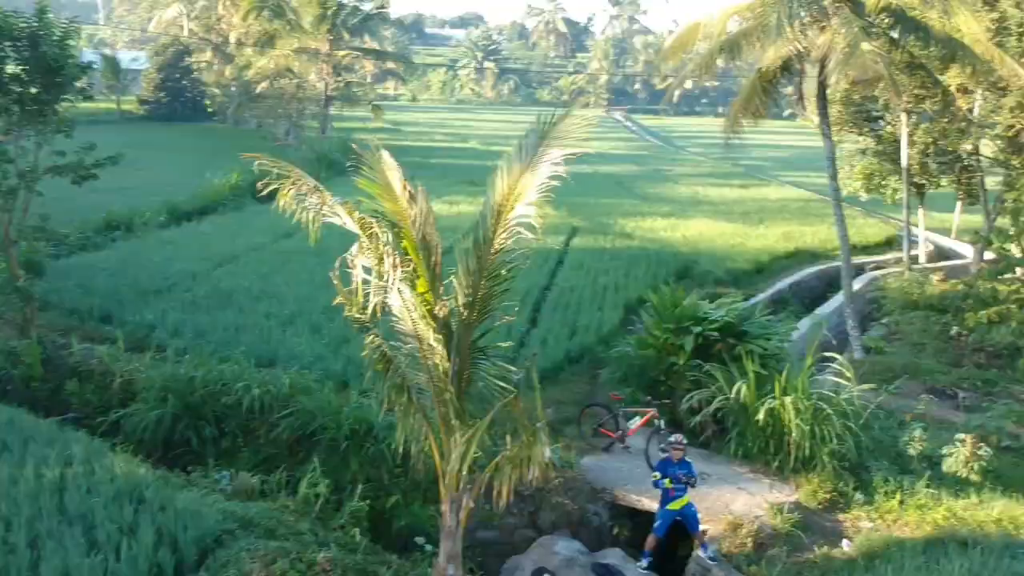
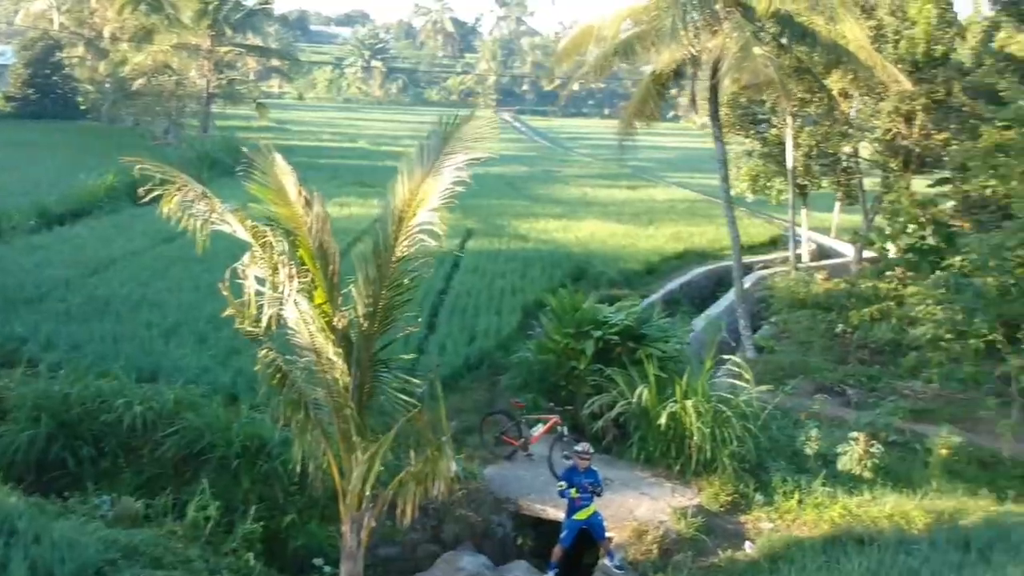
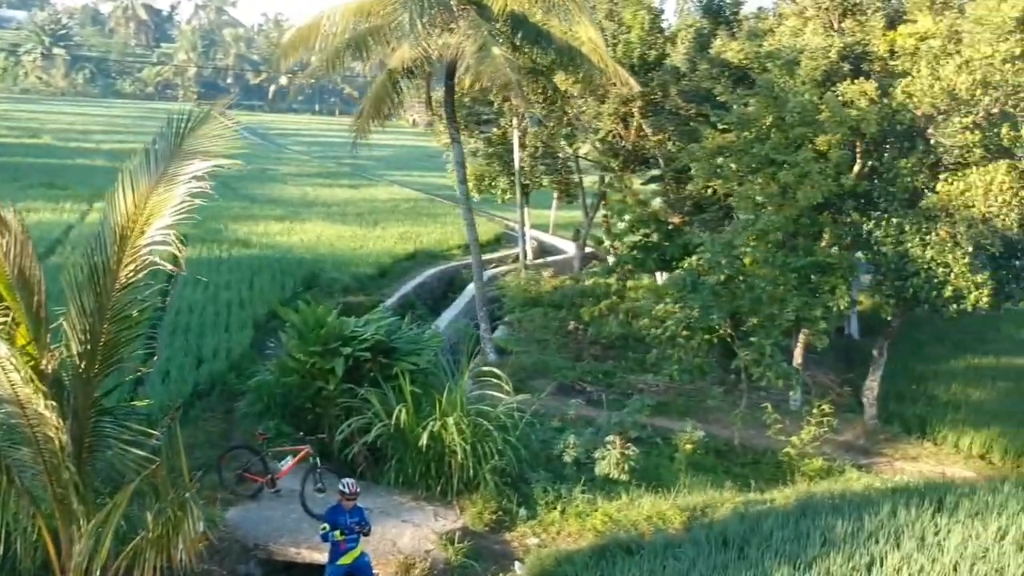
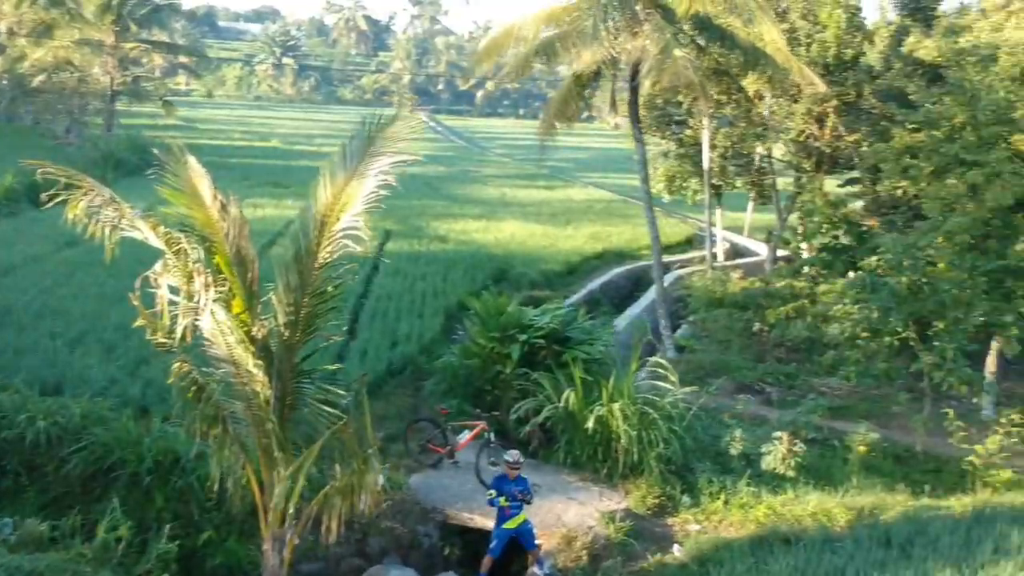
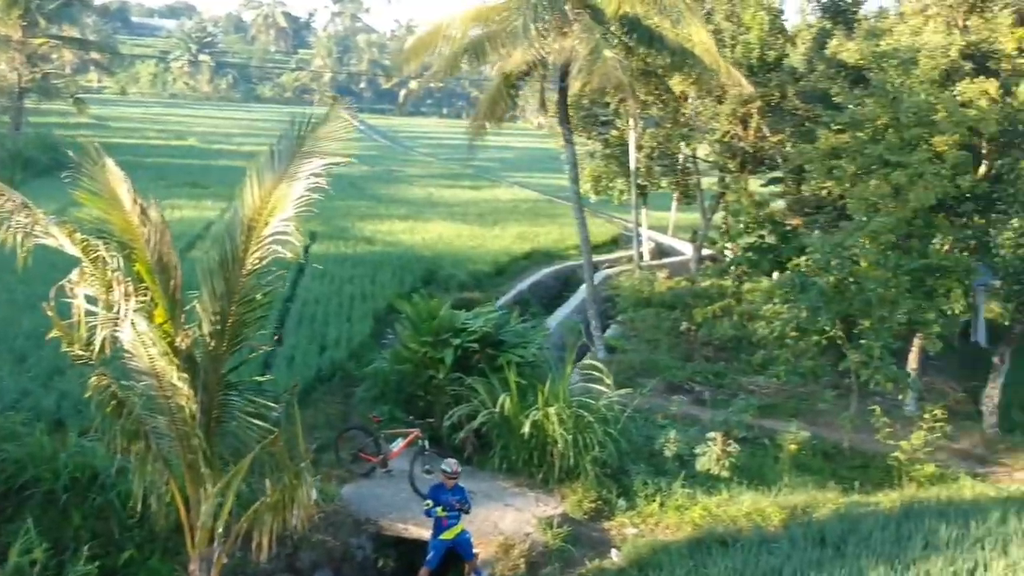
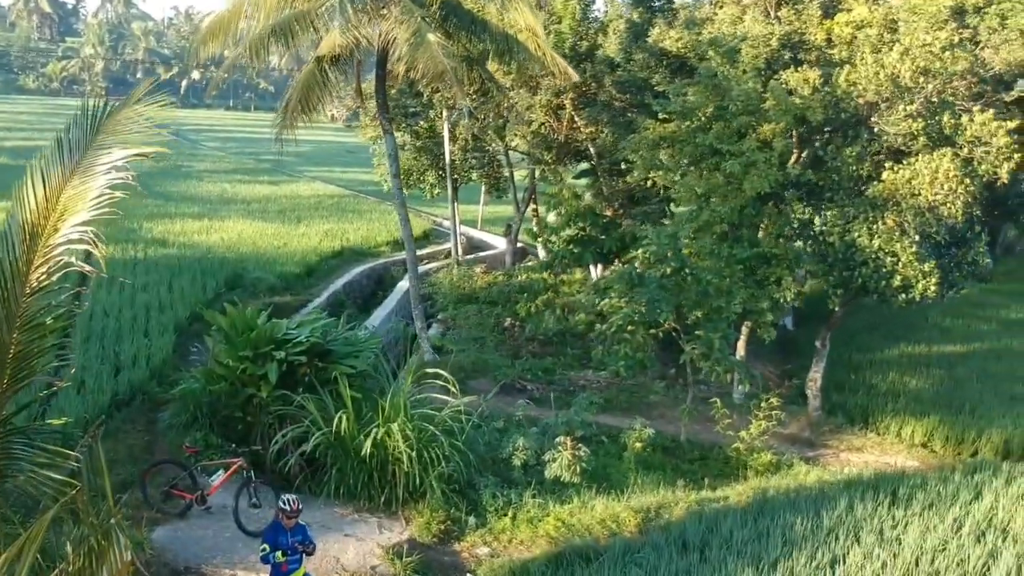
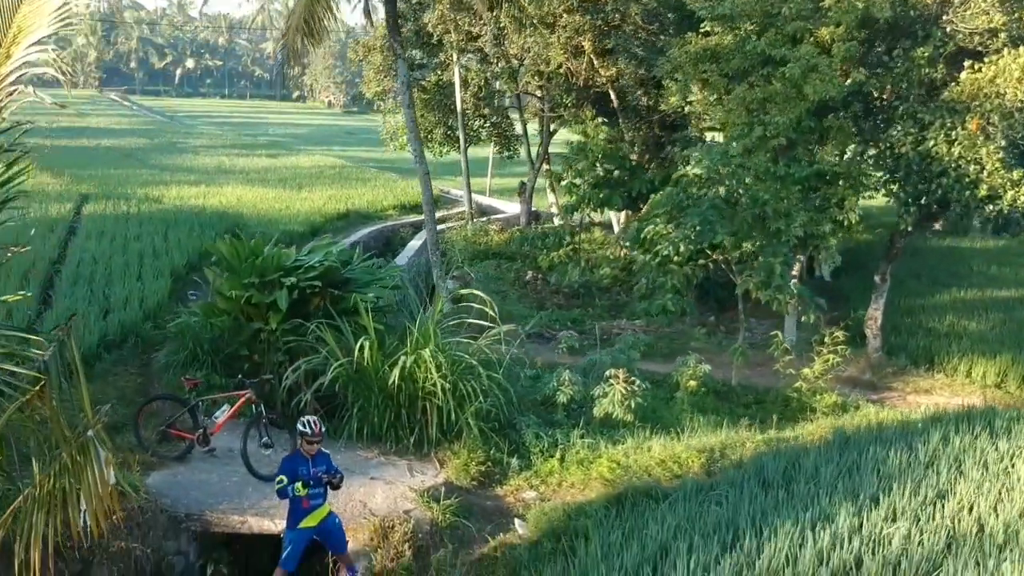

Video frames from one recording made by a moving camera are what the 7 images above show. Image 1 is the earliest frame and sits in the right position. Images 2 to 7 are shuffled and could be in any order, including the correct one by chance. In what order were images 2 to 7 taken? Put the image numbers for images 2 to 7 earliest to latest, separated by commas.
2, 4, 5, 3, 6, 7
